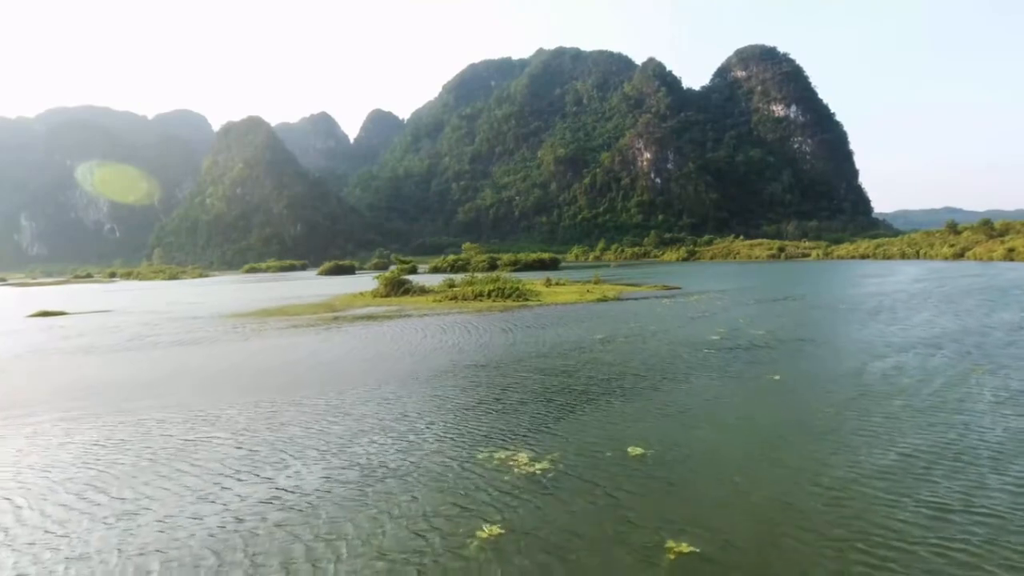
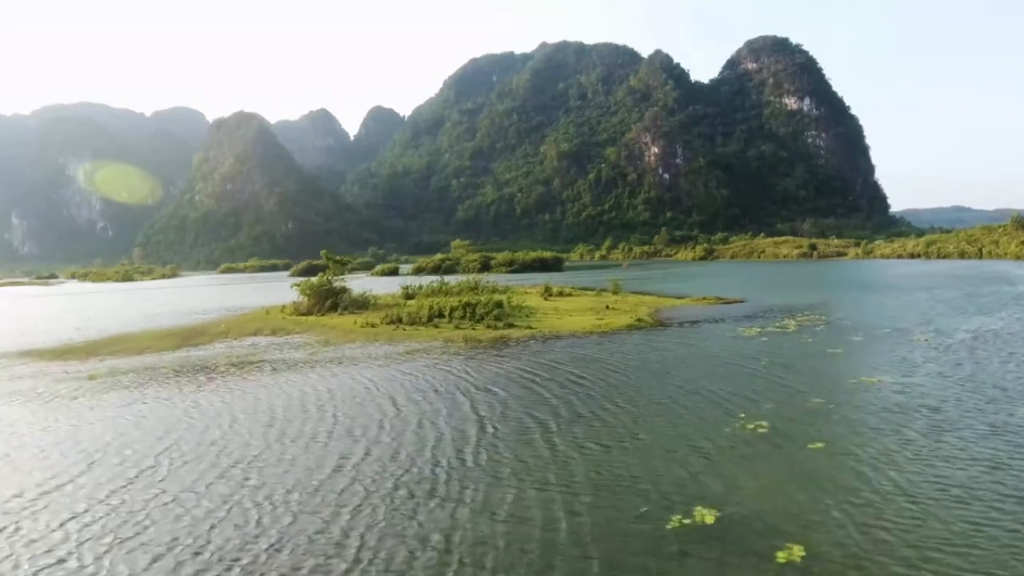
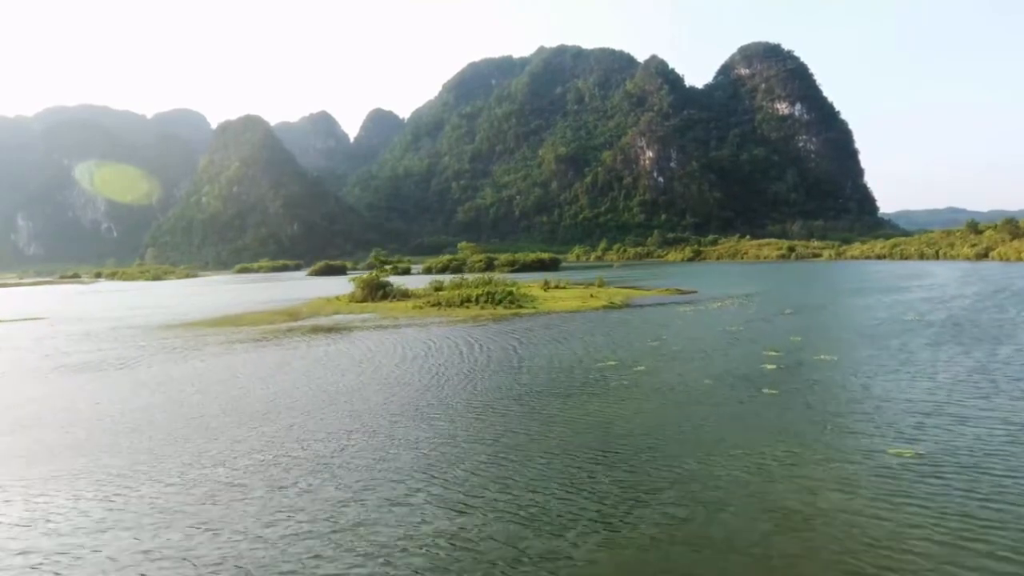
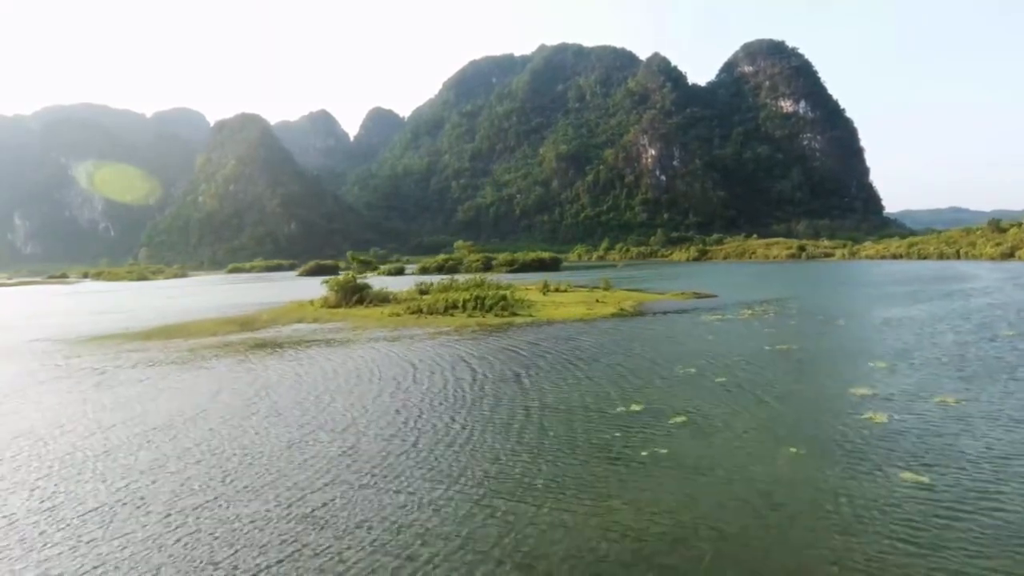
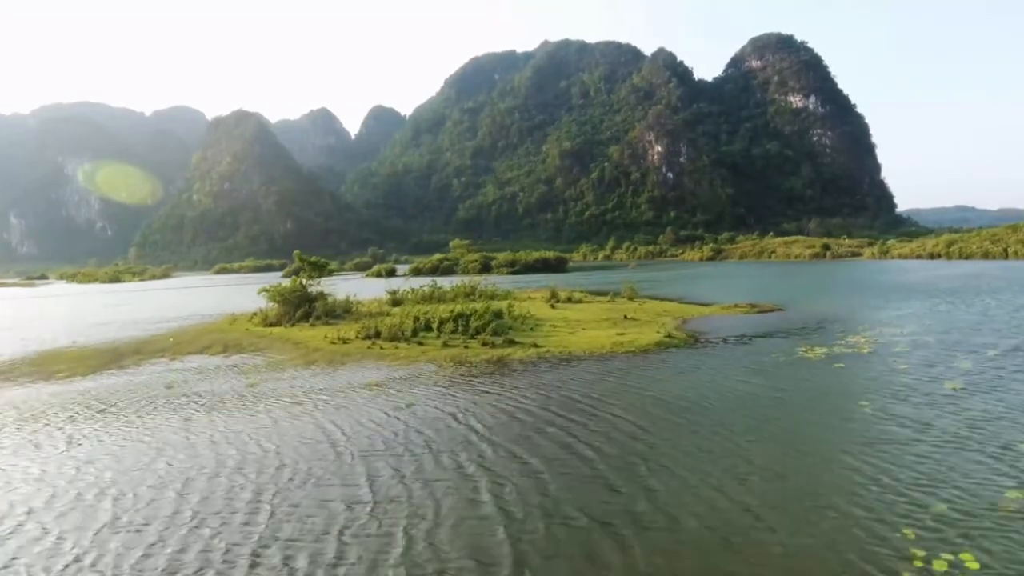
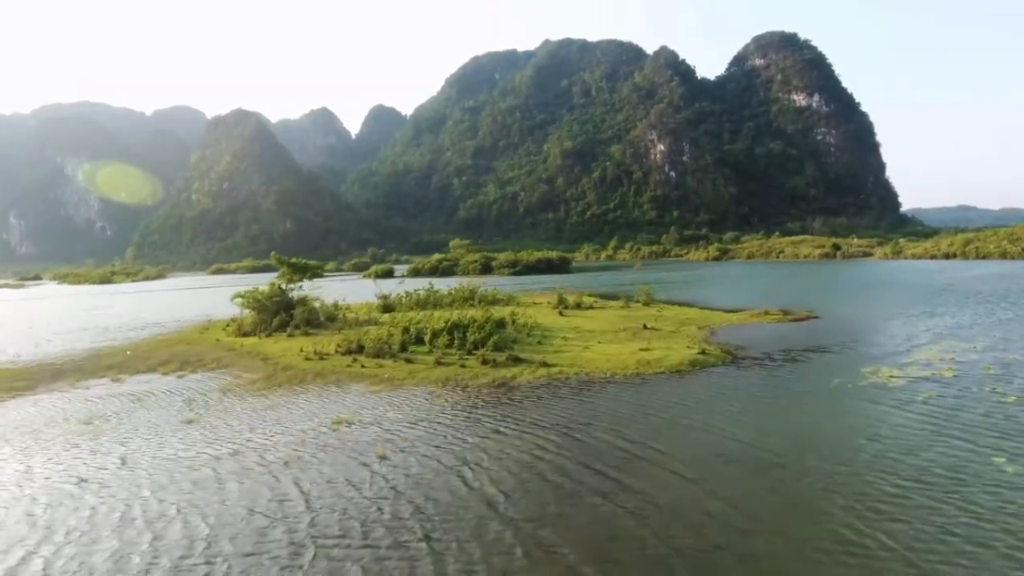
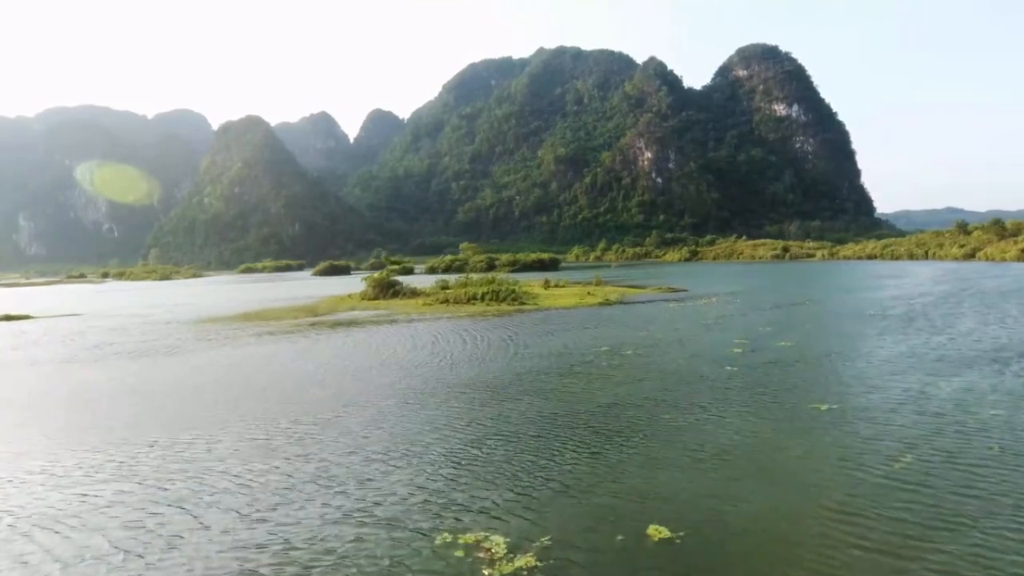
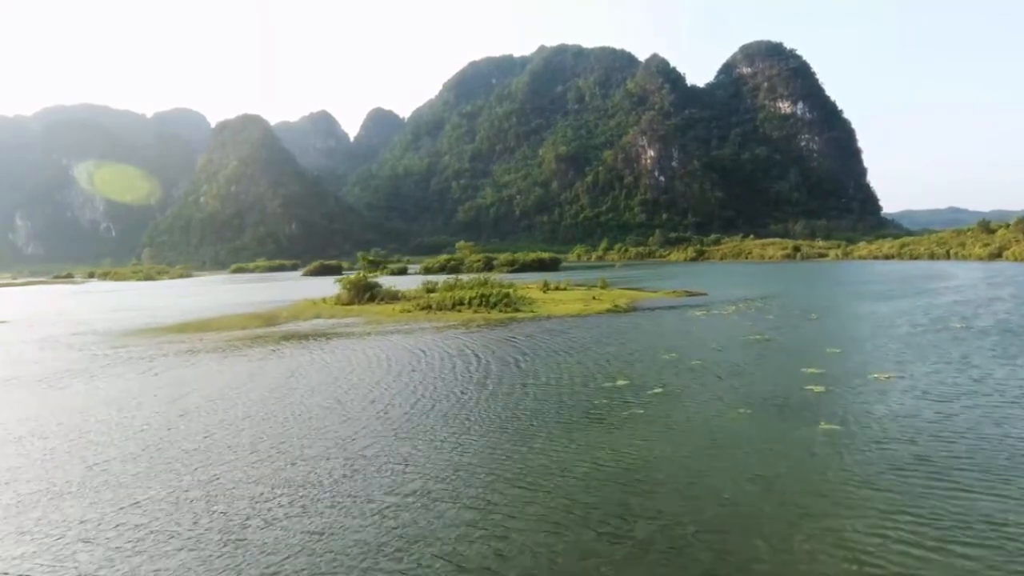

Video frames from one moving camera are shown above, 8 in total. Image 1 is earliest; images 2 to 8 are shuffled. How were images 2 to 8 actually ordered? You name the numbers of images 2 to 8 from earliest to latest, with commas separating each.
7, 3, 8, 4, 2, 5, 6
